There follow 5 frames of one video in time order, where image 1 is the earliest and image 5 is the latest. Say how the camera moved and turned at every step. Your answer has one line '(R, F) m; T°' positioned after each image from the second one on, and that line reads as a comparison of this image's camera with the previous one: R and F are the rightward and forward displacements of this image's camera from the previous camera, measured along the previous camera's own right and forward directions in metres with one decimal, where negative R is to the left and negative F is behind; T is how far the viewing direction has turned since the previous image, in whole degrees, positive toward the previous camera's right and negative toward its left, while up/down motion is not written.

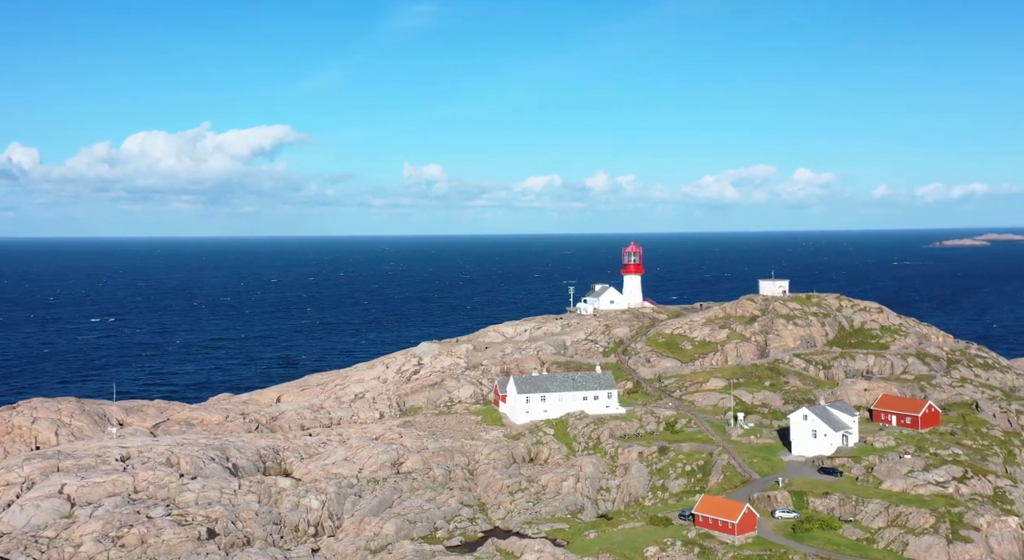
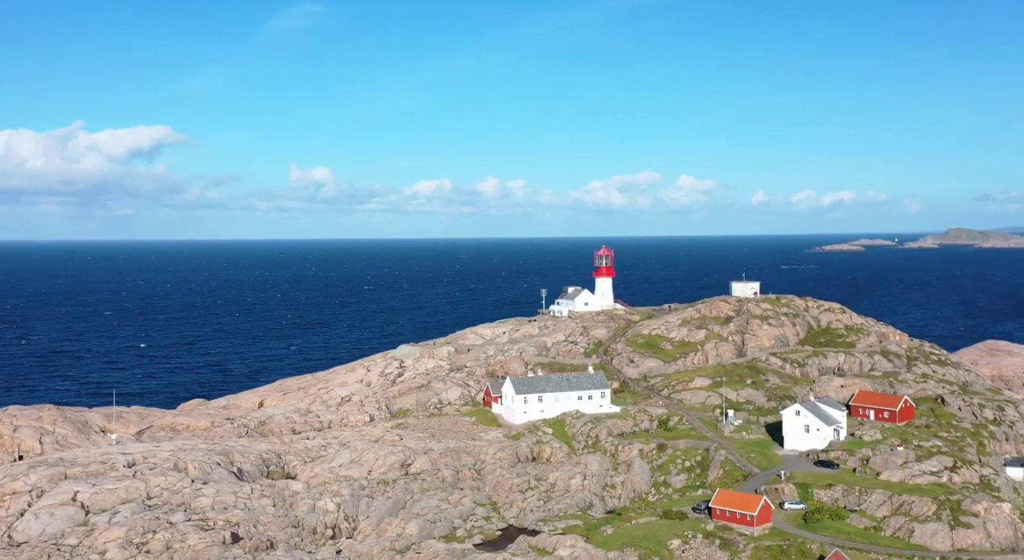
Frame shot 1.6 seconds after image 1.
(-4.9, -0.3) m; +4°
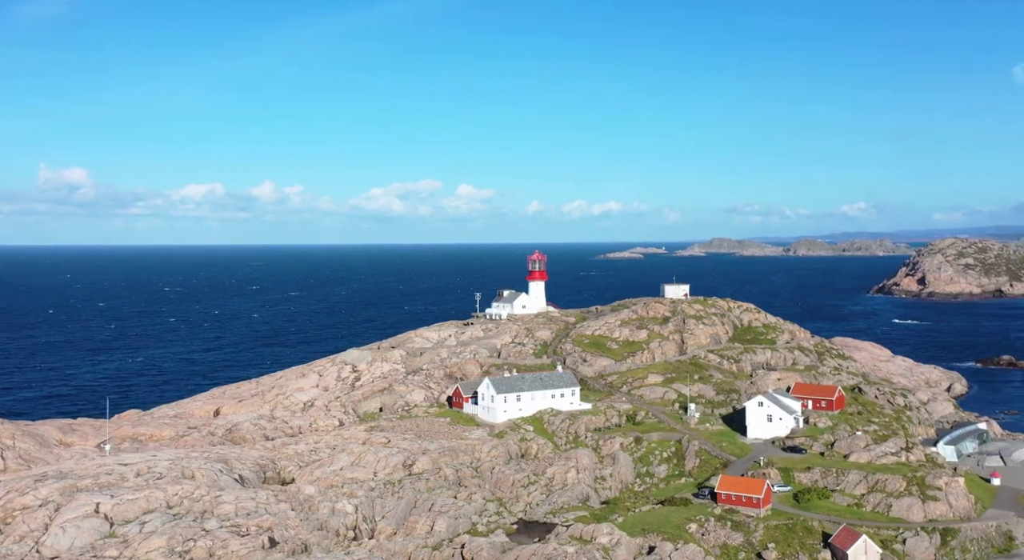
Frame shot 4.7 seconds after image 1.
(-9.3, -0.9) m; +9°
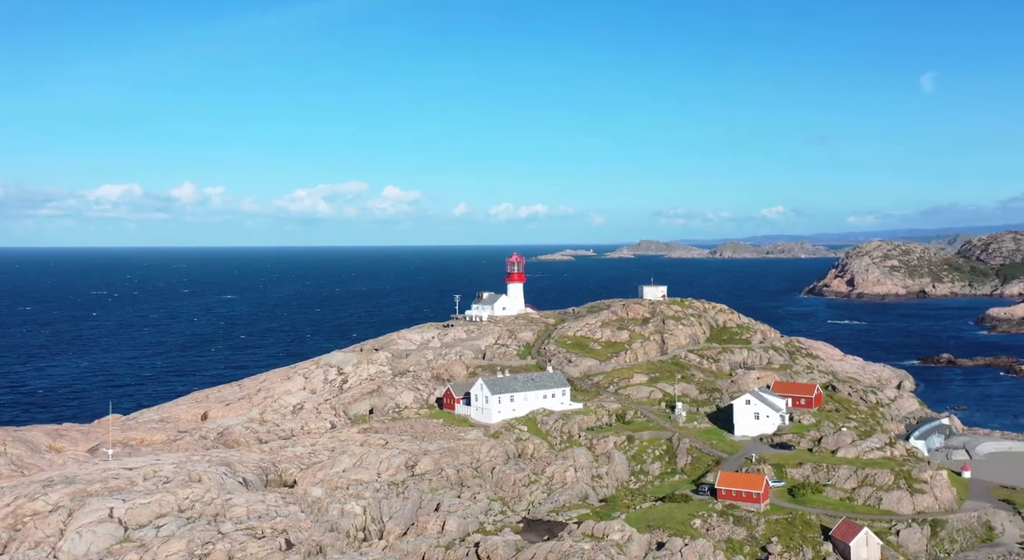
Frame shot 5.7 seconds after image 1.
(-3.2, -0.7) m; +3°
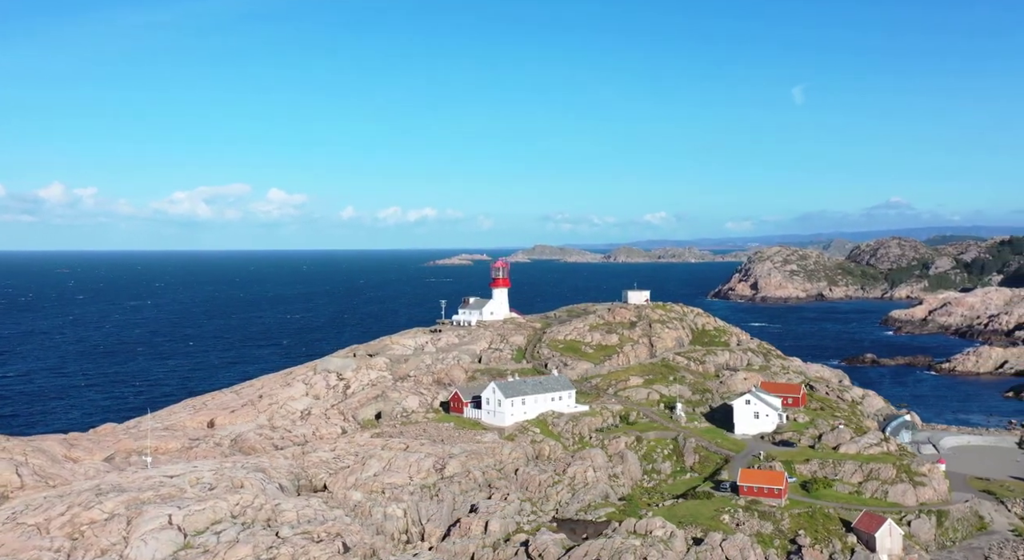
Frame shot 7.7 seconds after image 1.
(-6.0, -1.6) m; +4°
